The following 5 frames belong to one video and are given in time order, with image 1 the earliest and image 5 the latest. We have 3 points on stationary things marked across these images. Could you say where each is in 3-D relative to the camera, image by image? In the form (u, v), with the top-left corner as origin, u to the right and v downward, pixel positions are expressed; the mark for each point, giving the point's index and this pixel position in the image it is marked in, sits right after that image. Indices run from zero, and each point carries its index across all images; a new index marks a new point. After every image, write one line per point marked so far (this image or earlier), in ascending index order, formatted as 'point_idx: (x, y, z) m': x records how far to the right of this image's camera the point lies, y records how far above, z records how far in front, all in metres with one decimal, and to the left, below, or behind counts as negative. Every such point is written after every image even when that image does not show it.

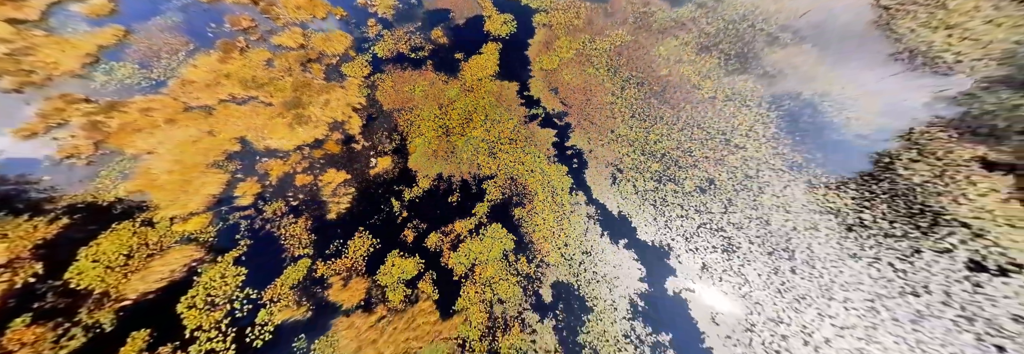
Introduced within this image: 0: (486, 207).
0: (-0.7, -1.1, +9.6) m
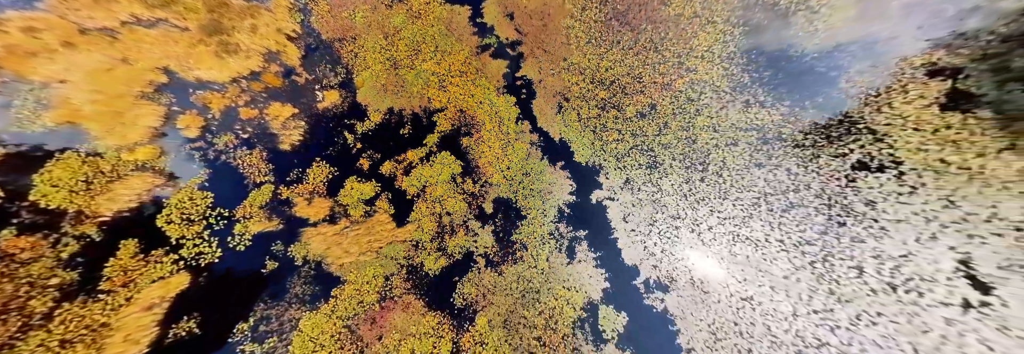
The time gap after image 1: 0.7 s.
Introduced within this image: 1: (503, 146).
0: (-2.9, +1.6, +10.7) m
1: (-0.3, +1.2, +10.9) m
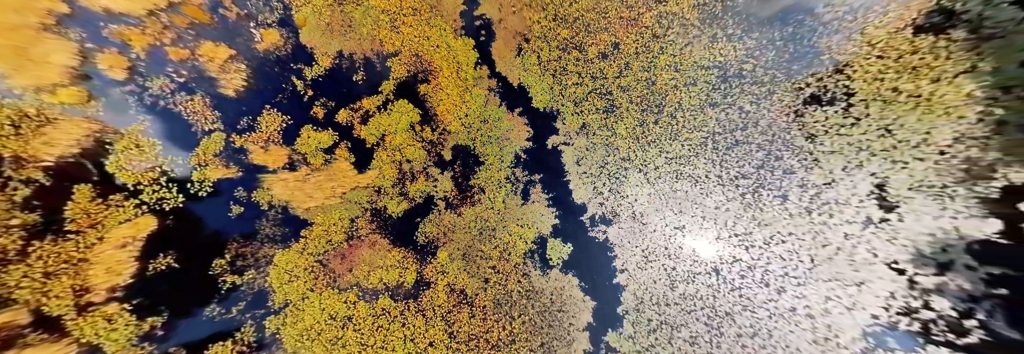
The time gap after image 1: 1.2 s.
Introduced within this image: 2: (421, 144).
0: (-4.6, +3.6, +10.6) m
1: (-2.0, +3.4, +10.9) m
2: (-3.2, +1.2, +10.0) m
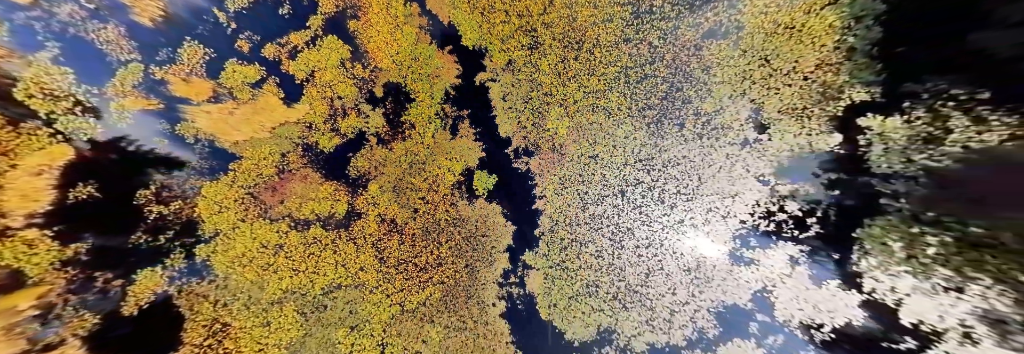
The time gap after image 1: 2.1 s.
0: (-7.2, +6.0, +10.6) m
1: (-4.6, +5.8, +11.0) m
2: (-5.8, +3.5, +10.2) m
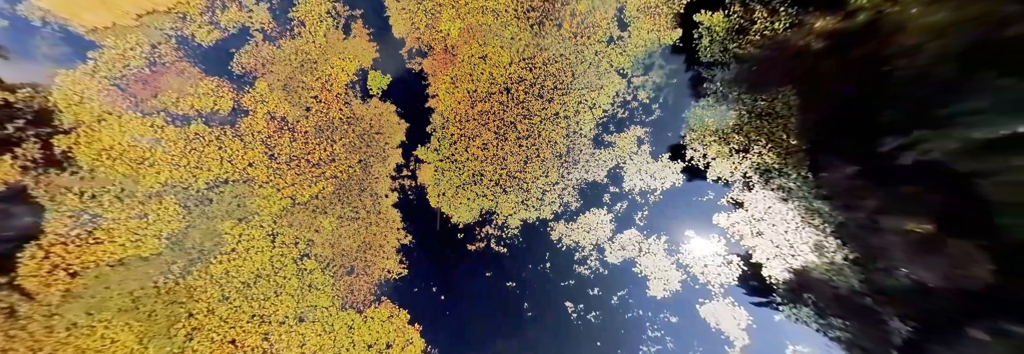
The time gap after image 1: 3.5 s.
0: (-11.1, +9.5, +9.7) m
1: (-8.5, +9.4, +10.4) m
2: (-9.7, +7.1, +9.7) m
